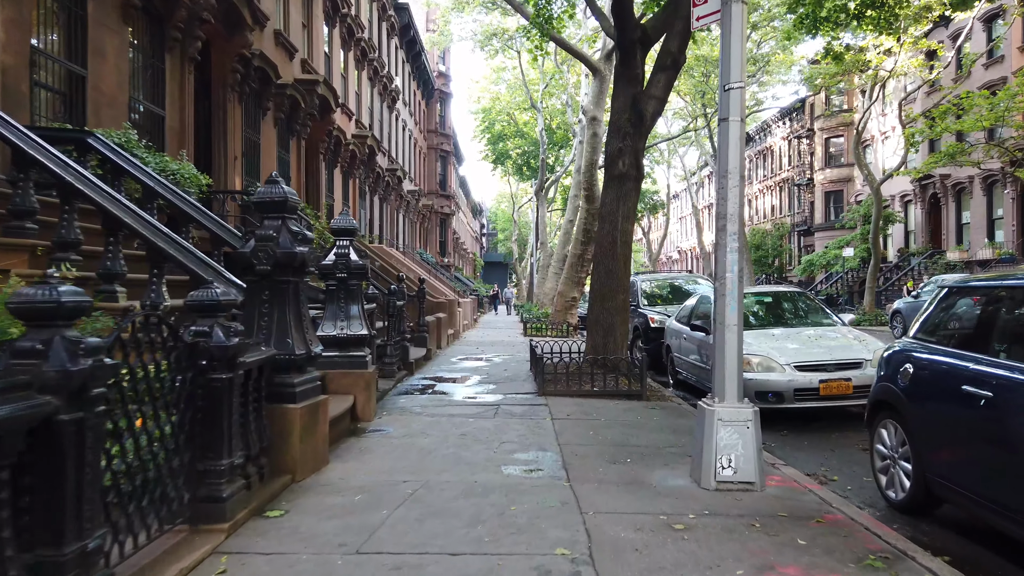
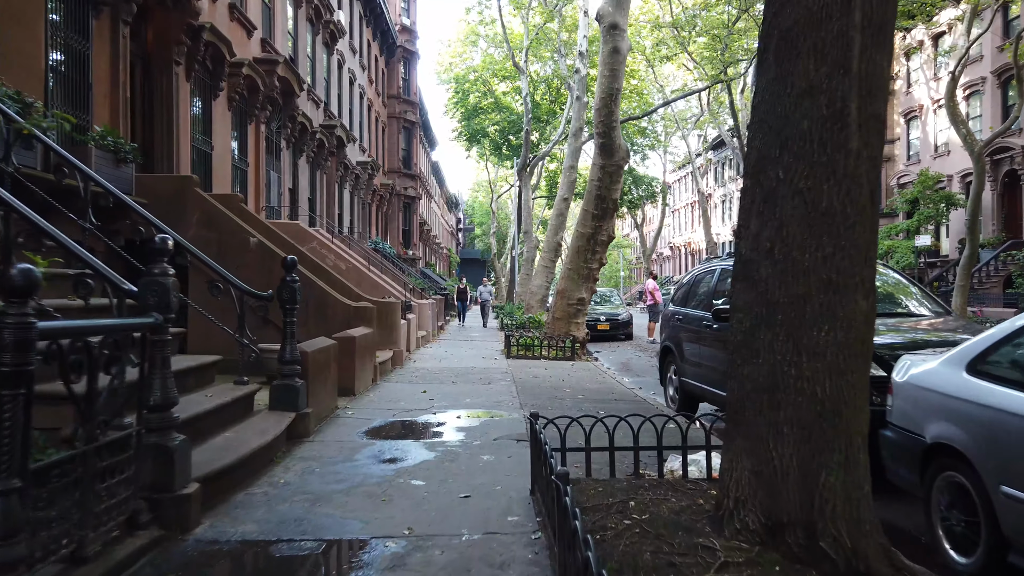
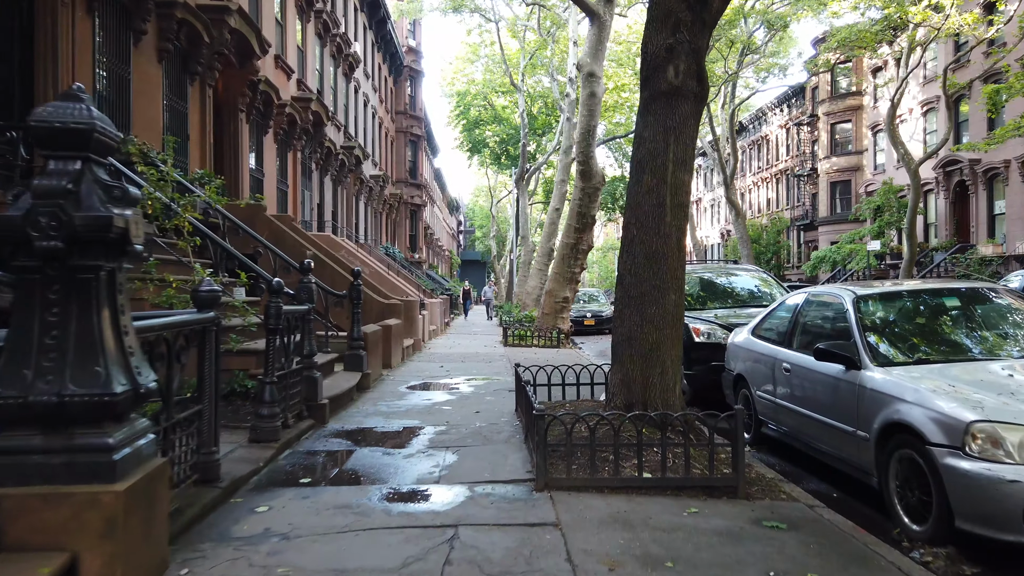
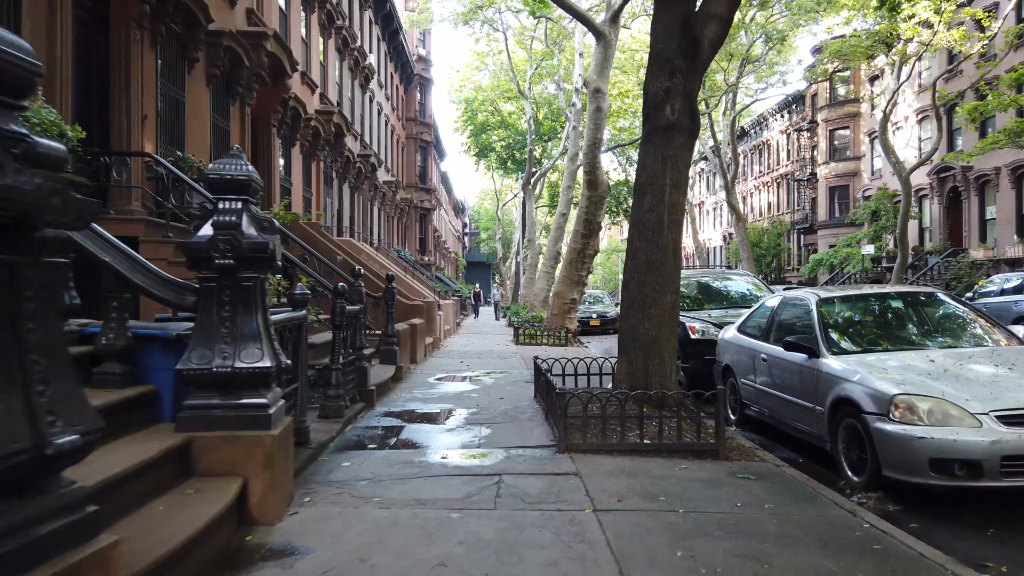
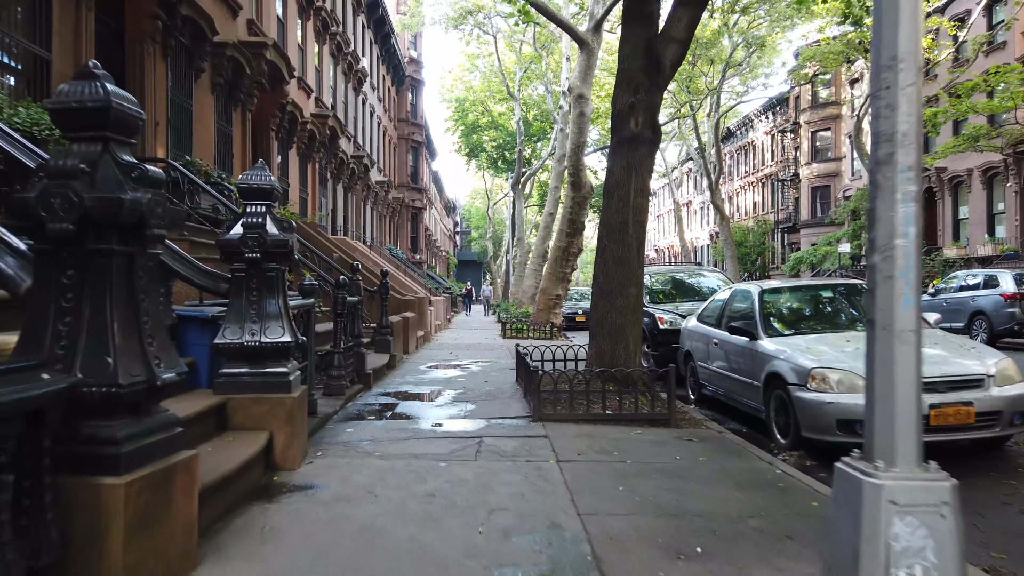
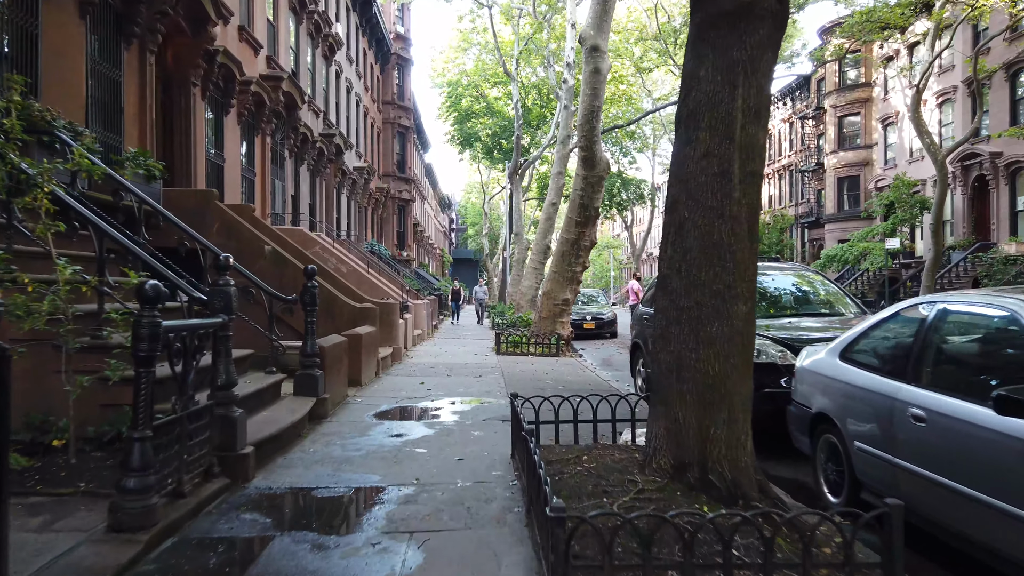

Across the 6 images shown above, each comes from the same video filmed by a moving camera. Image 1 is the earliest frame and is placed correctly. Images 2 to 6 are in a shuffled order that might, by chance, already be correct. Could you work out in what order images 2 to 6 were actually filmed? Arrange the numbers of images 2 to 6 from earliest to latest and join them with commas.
5, 4, 3, 6, 2
